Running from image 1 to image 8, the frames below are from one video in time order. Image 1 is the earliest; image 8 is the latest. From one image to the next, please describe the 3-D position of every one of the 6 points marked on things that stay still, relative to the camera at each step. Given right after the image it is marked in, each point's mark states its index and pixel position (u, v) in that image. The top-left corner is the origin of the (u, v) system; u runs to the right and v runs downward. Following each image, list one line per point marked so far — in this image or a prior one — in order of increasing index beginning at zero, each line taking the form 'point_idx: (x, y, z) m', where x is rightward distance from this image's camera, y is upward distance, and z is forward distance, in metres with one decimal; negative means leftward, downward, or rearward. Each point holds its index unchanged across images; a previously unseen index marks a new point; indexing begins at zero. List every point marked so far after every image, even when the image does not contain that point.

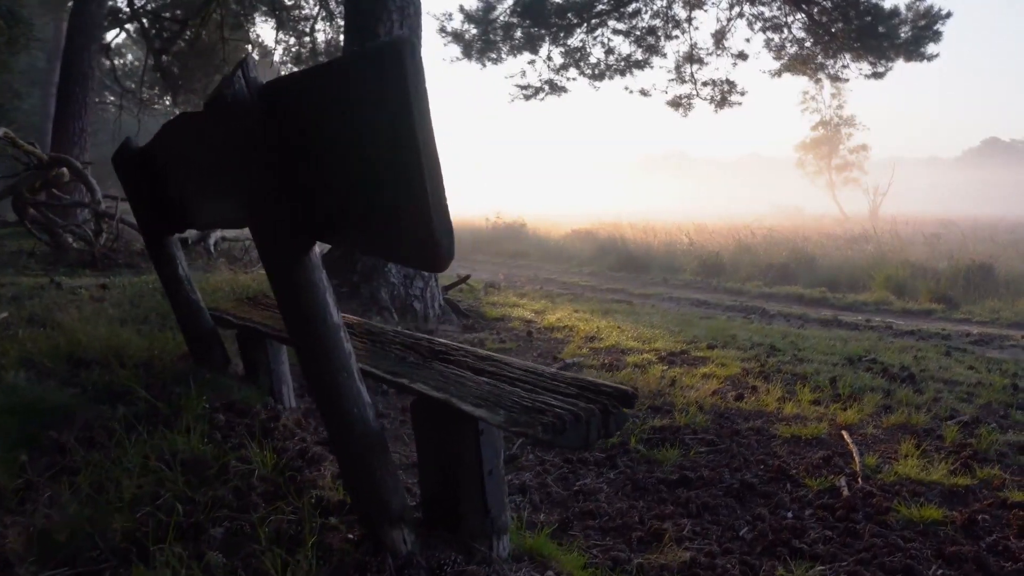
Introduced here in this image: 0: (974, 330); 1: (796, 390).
0: (+2.8, -0.2, +7.9) m
1: (+1.0, -0.4, +4.5) m
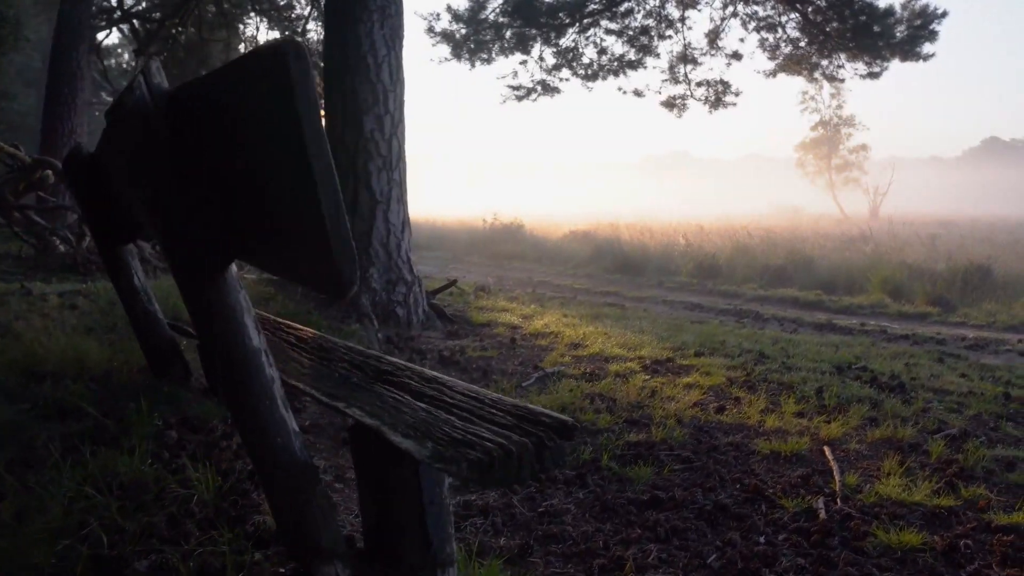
0: (+2.7, -0.3, +7.8) m
1: (+0.9, -0.4, +4.4) m
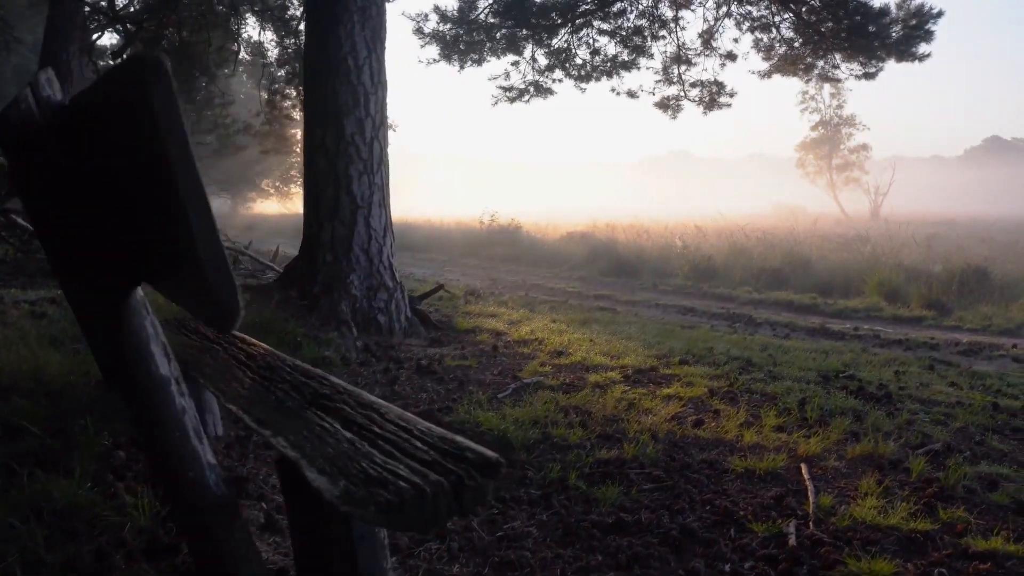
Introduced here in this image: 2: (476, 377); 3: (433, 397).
0: (+2.6, -0.3, +7.6) m
1: (+0.8, -0.4, +4.3) m
2: (-0.1, -0.4, +5.2) m
3: (-0.3, -0.4, +4.9) m
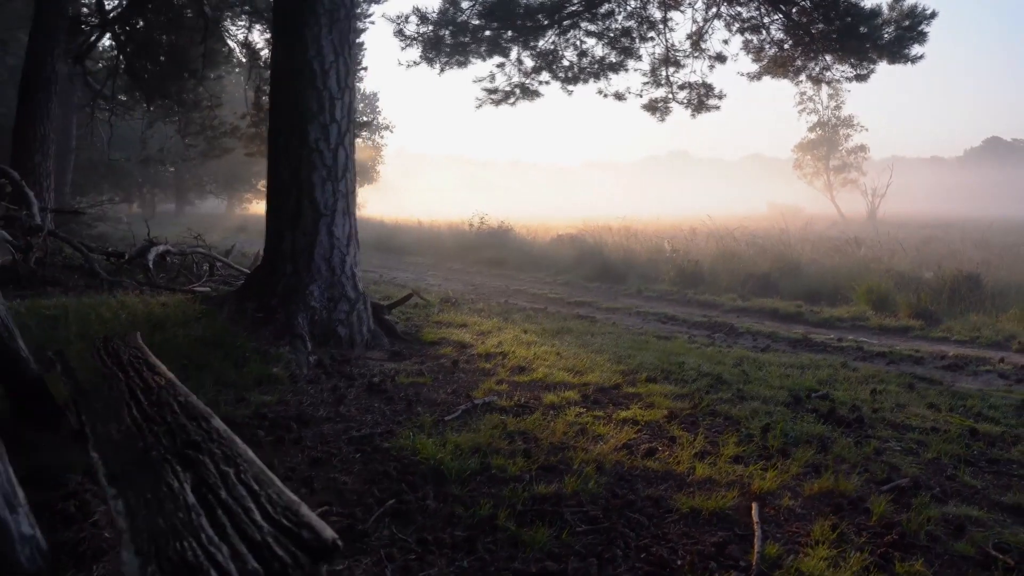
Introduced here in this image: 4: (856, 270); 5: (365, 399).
0: (+2.5, -0.4, +7.4) m
1: (+0.6, -0.5, +4.0) m
2: (-0.3, -0.4, +5.0) m
3: (-0.5, -0.5, +4.6) m
4: (+3.4, +0.2, +12.8) m
5: (-0.6, -0.4, +5.0) m
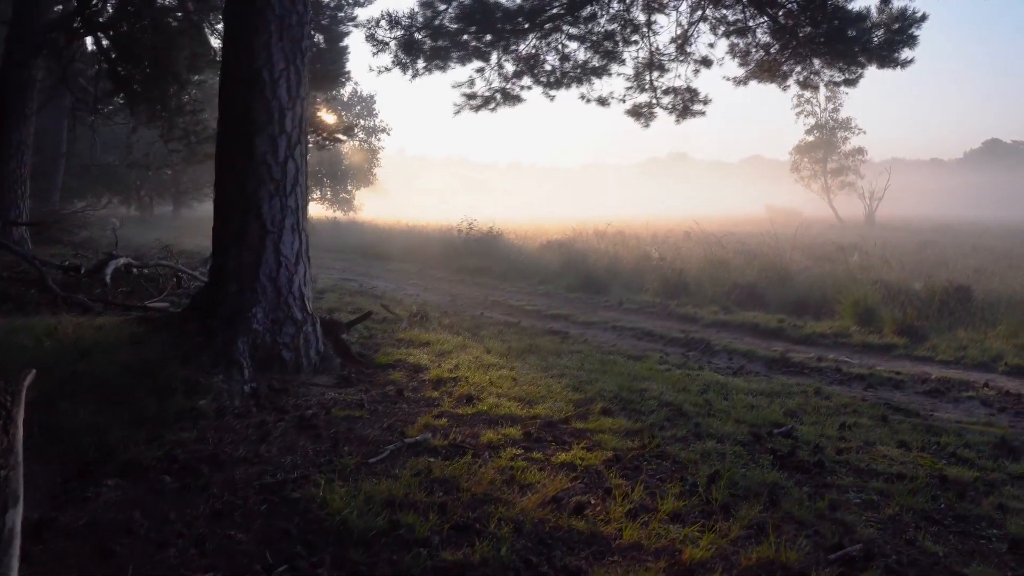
0: (+2.3, -0.5, +7.0) m
1: (+0.4, -0.6, +3.6) m
2: (-0.5, -0.5, +4.6) m
3: (-0.7, -0.6, +4.2) m
4: (+3.2, +0.1, +12.4) m
5: (-0.8, -0.5, +4.6) m
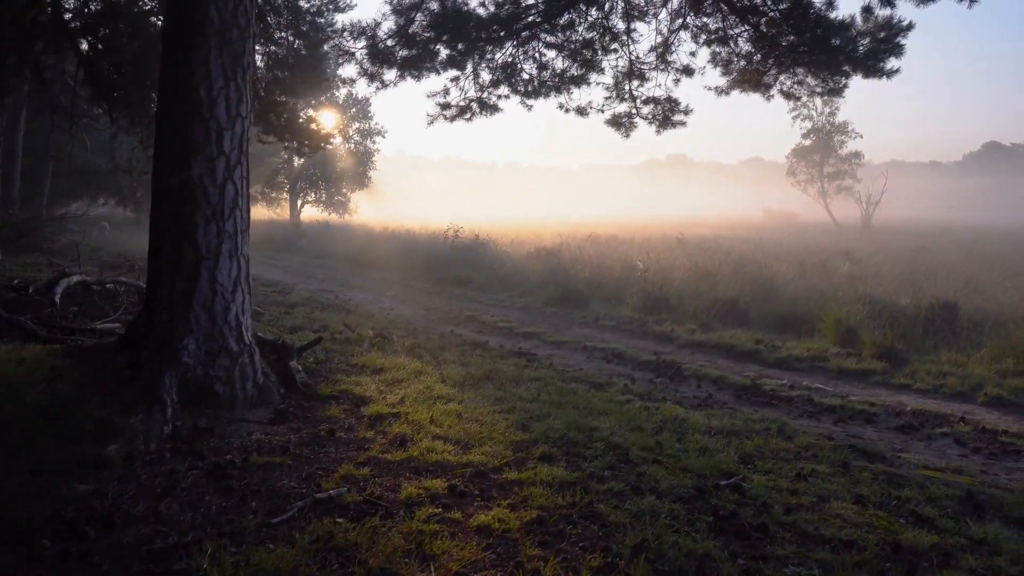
0: (+2.0, -0.6, +6.6) m
1: (+0.2, -0.7, +3.3) m
2: (-0.8, -0.7, +4.2) m
3: (-0.9, -0.7, +3.9) m
4: (+3.0, -0.1, +12.0) m
5: (-1.0, -0.7, +4.3) m
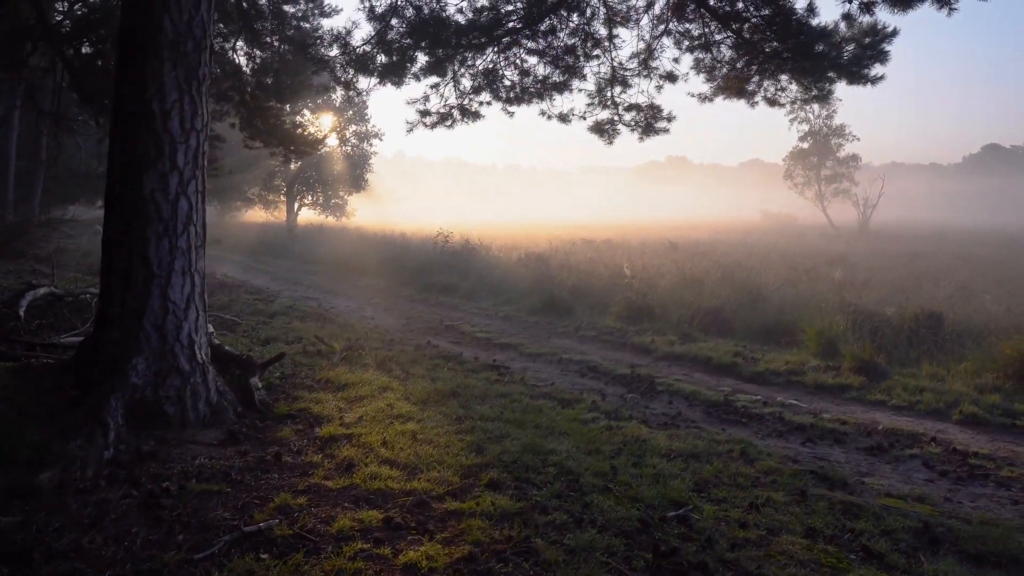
0: (+1.8, -0.7, +6.5) m
1: (0.0, -0.8, +3.1) m
2: (-1.0, -0.7, +4.1) m
3: (-1.1, -0.8, +3.7) m
4: (+2.8, -0.1, +11.9) m
5: (-1.2, -0.7, +4.2) m
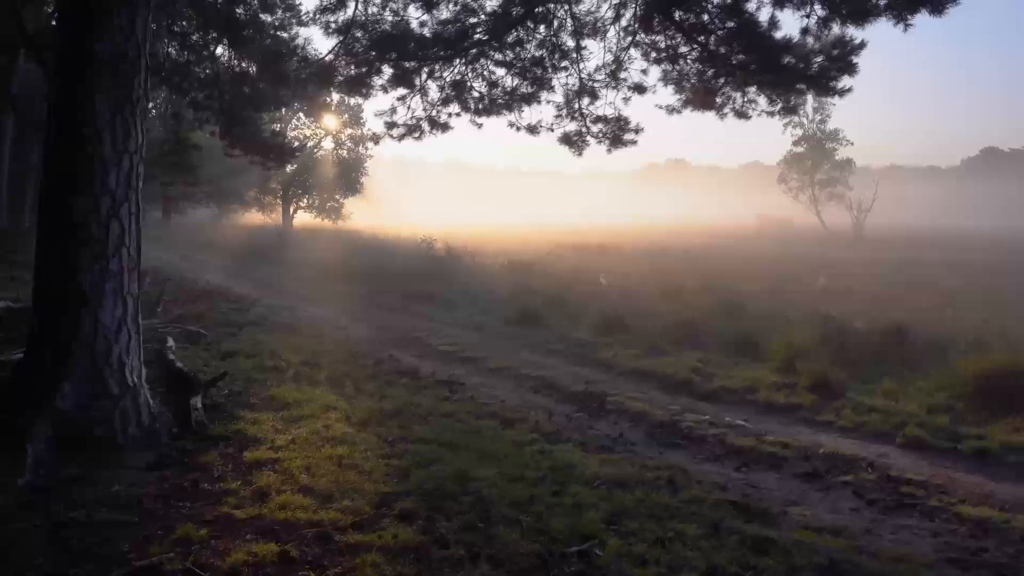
0: (+1.5, -0.8, +6.4) m
1: (-0.3, -0.9, +3.1) m
2: (-1.3, -0.8, +4.1) m
3: (-1.4, -0.9, +3.7) m
4: (+2.5, -0.2, +11.8) m
5: (-1.5, -0.8, +4.1) m
